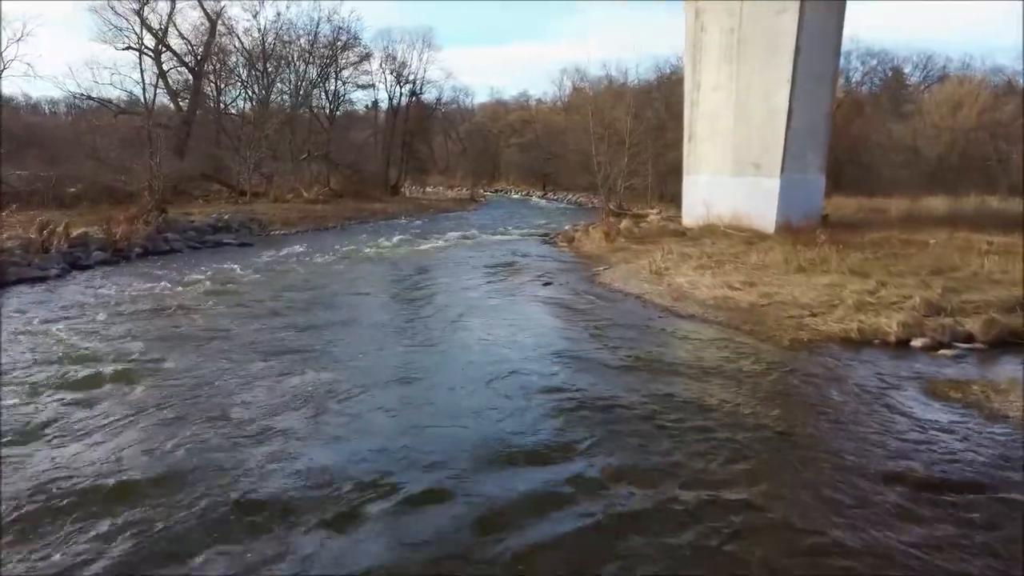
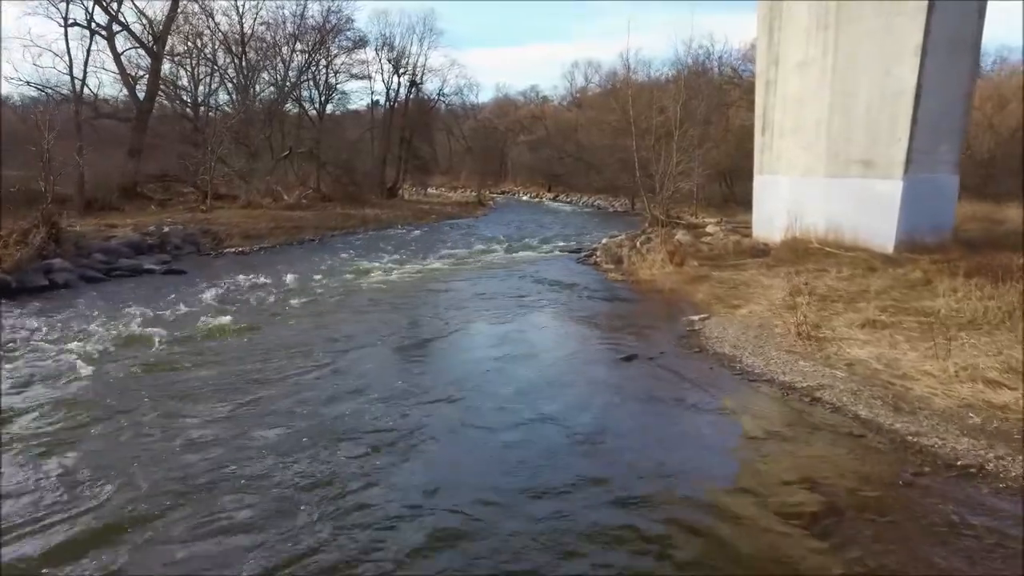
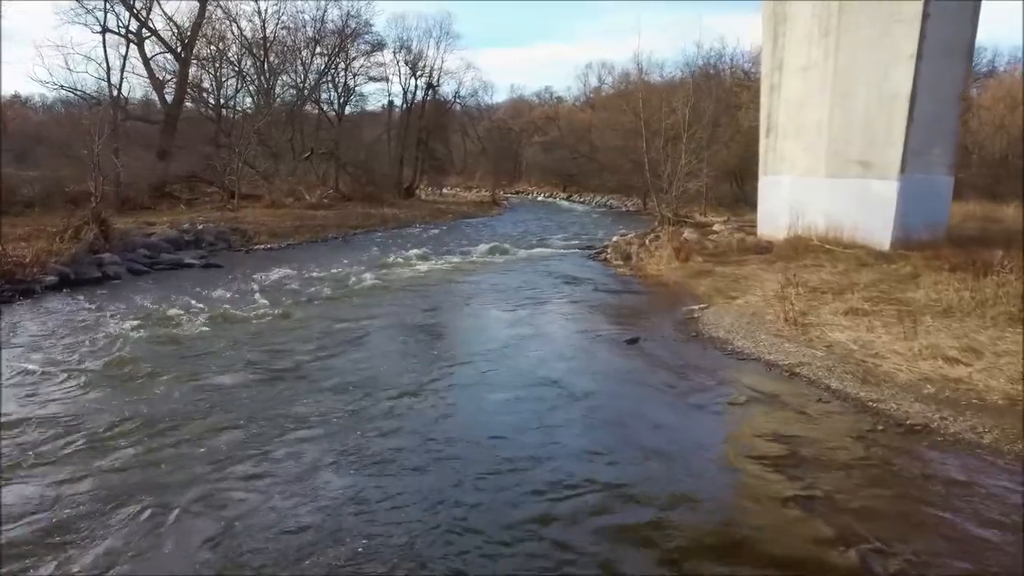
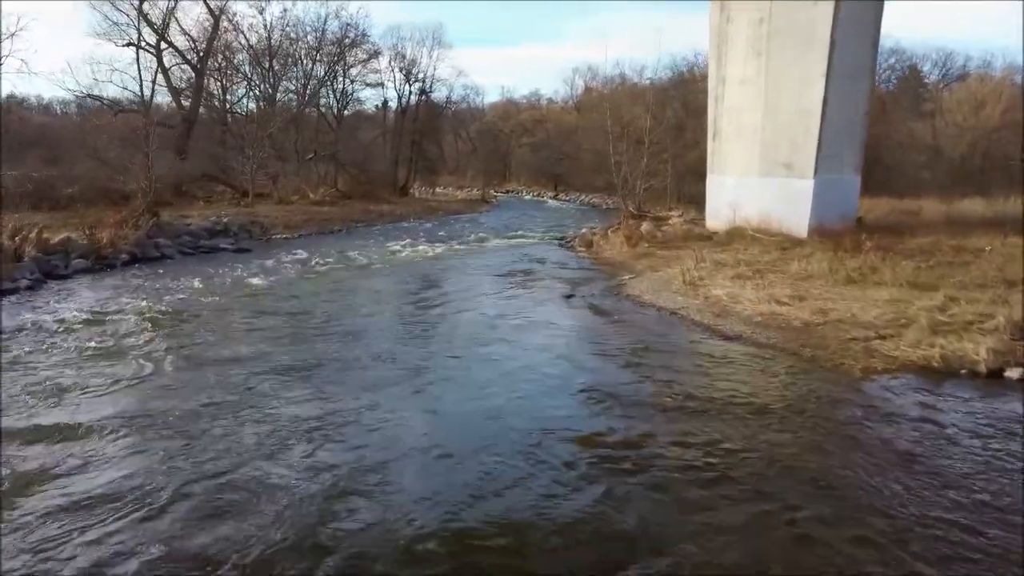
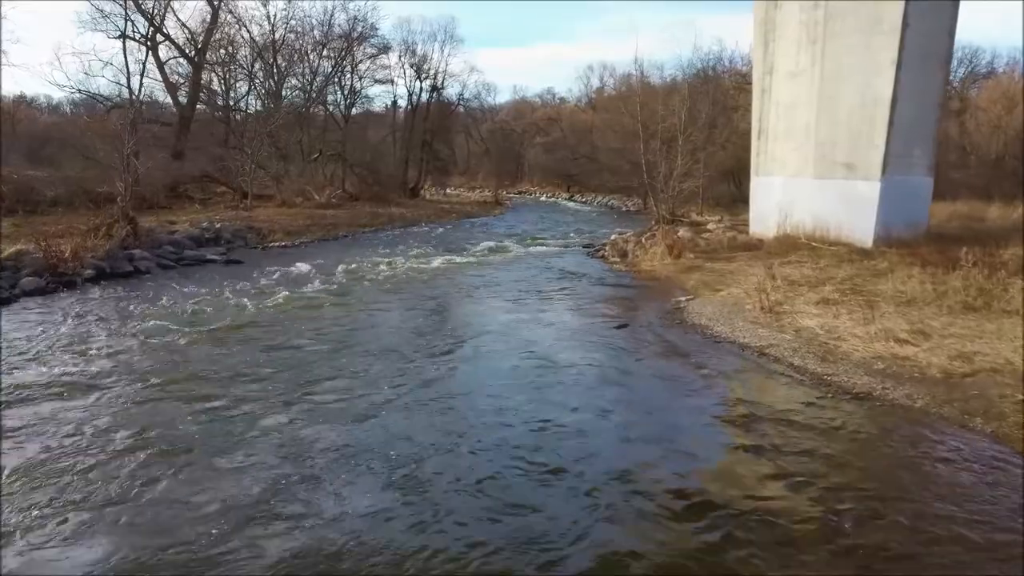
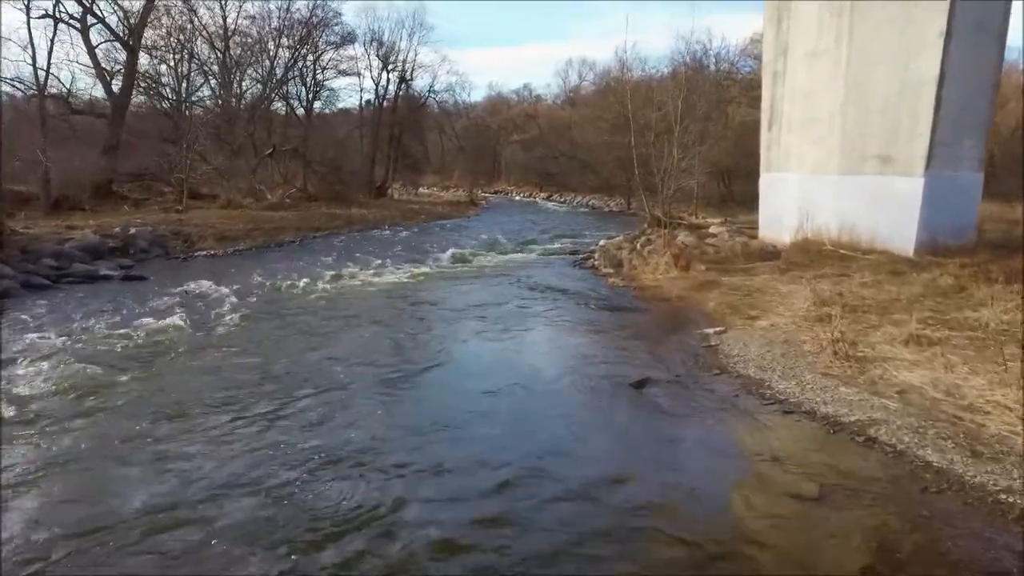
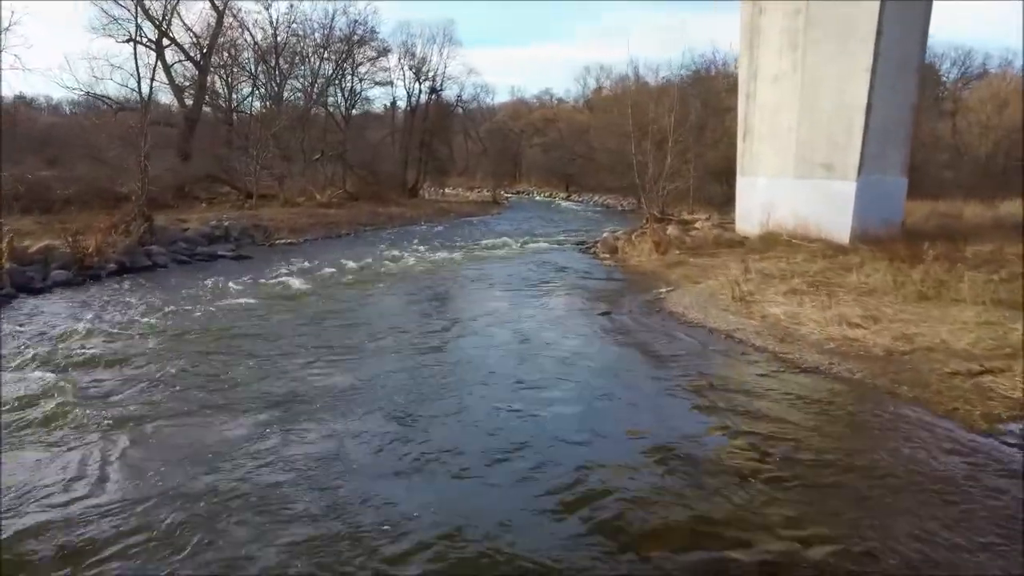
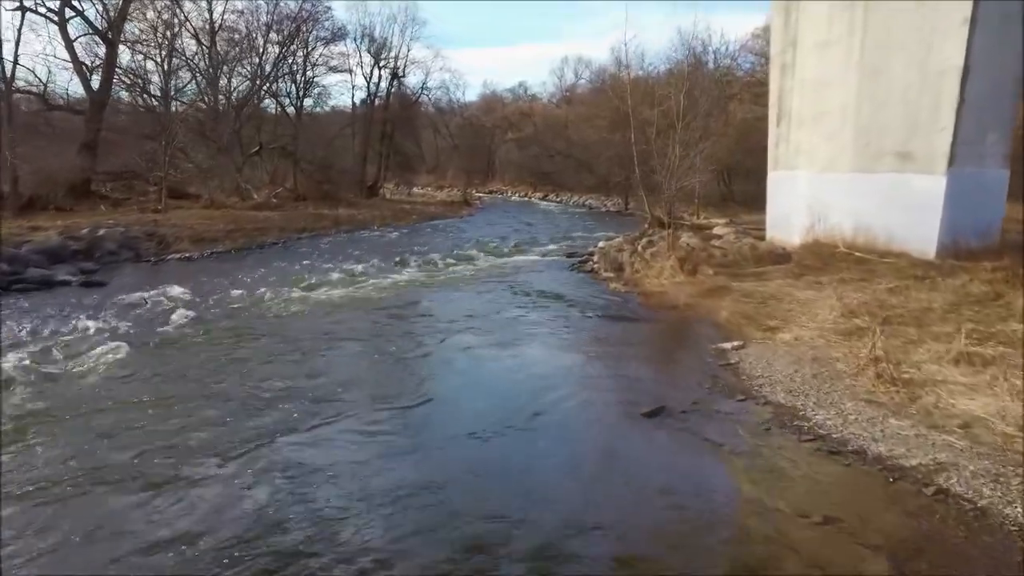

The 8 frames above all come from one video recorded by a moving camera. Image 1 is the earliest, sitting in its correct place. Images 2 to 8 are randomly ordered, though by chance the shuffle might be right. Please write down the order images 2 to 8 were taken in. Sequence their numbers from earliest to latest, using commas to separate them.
4, 7, 5, 3, 2, 6, 8
